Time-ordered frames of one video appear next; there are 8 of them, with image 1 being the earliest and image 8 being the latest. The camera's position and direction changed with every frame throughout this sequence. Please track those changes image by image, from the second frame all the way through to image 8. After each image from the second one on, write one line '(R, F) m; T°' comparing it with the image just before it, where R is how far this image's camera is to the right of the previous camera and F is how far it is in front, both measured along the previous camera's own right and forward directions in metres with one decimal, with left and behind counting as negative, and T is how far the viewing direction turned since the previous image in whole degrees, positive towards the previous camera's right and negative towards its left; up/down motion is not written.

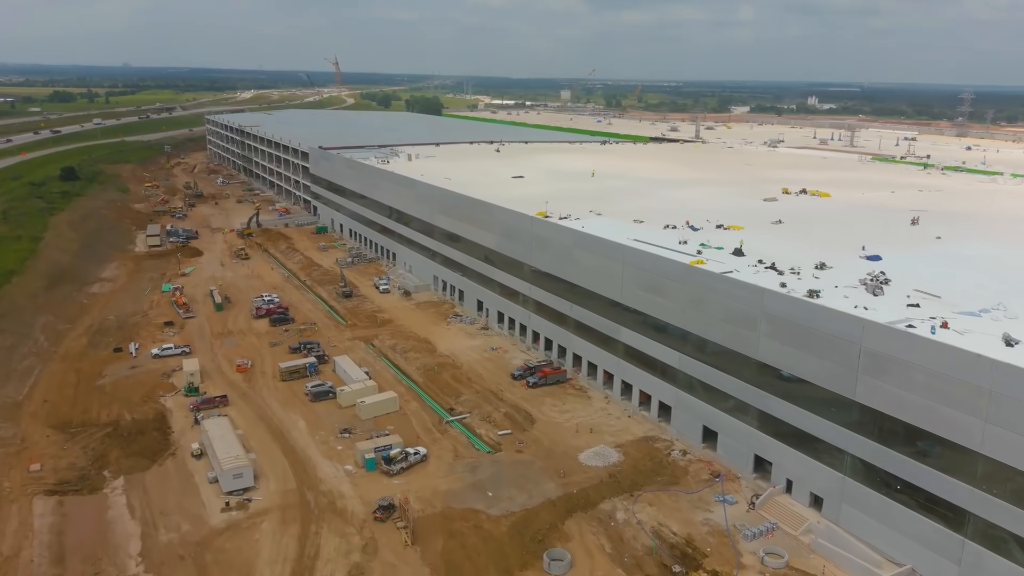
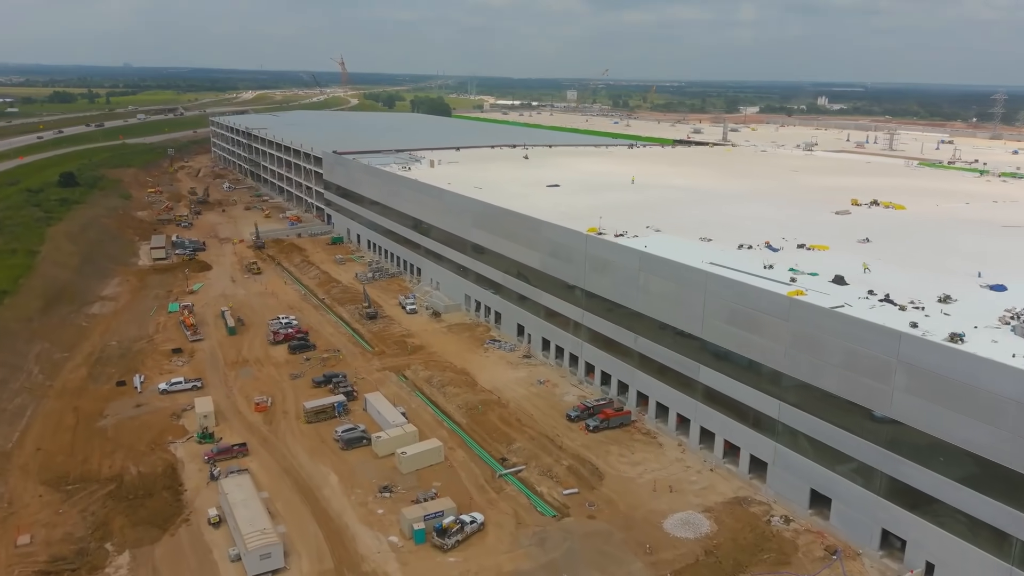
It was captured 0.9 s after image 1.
(-1.3, +2.2) m; 0°
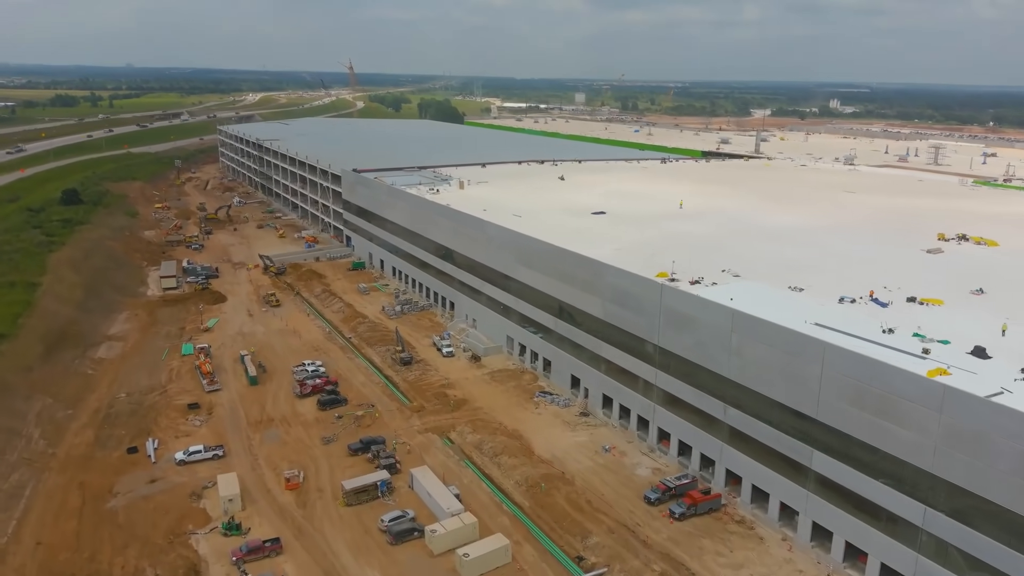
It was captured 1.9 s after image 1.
(-1.4, +2.2) m; 0°
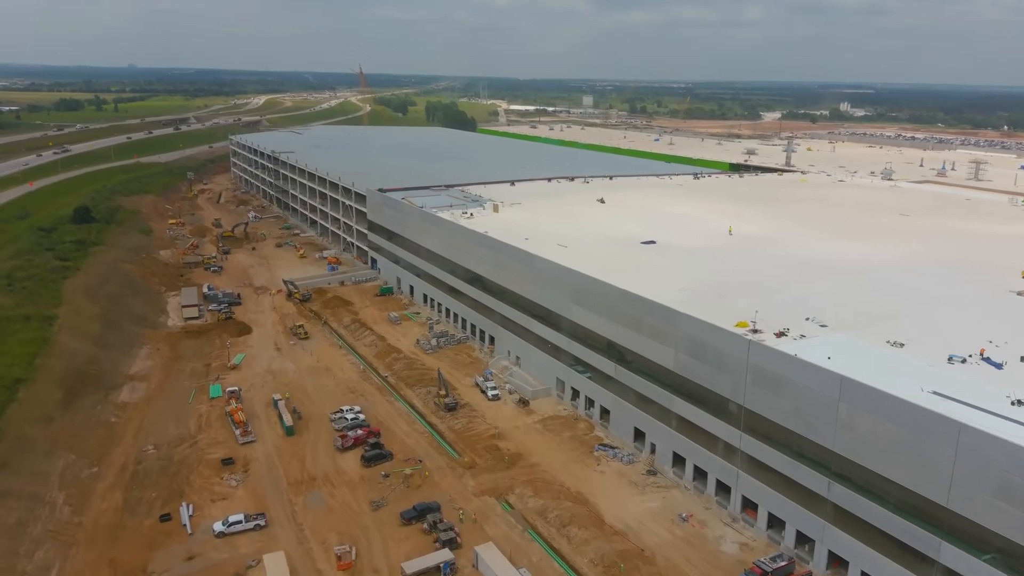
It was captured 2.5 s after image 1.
(-1.4, +1.4) m; 0°
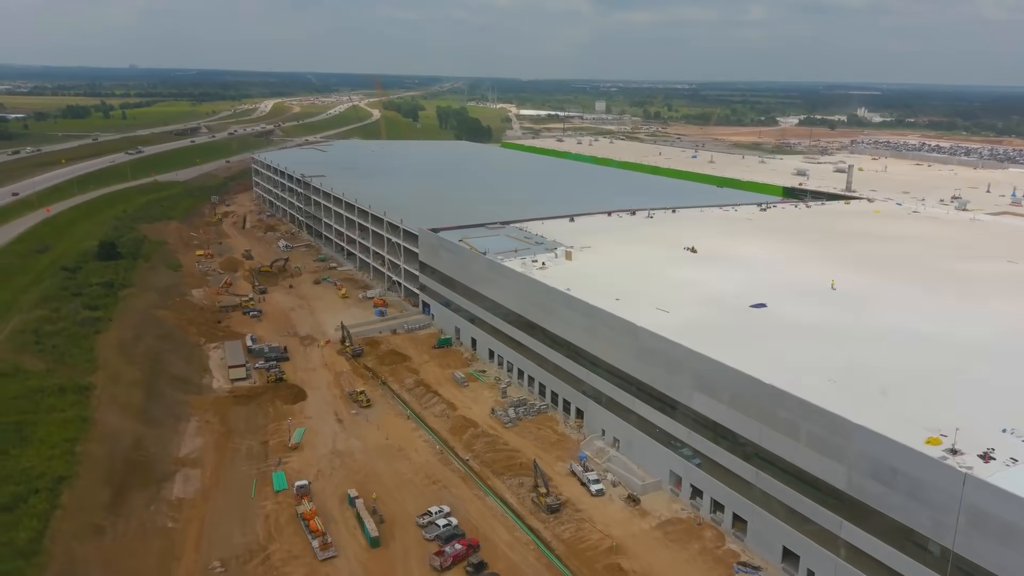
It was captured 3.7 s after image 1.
(-2.7, +2.5) m; 0°
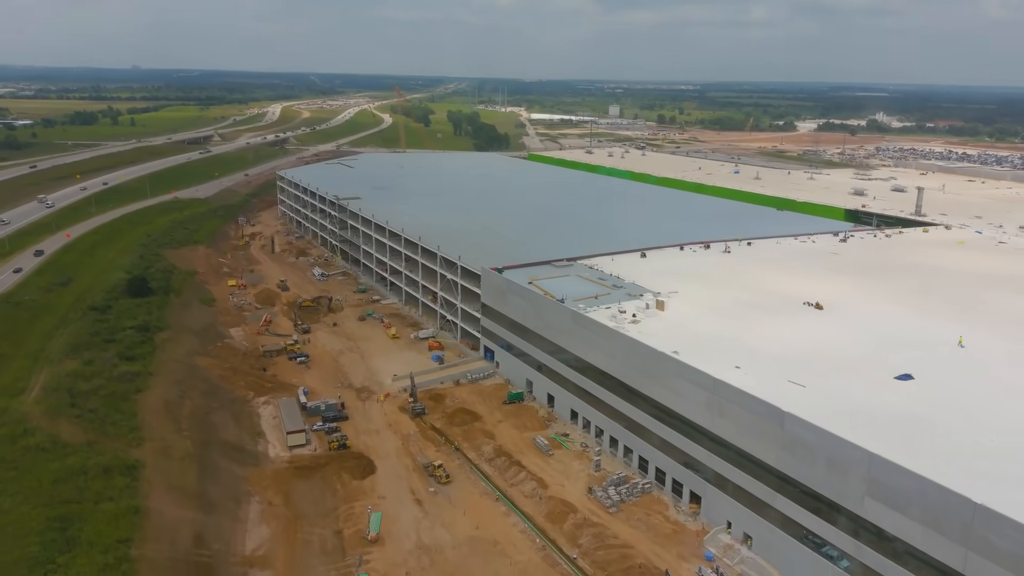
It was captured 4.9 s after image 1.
(-2.8, +2.6) m; 0°
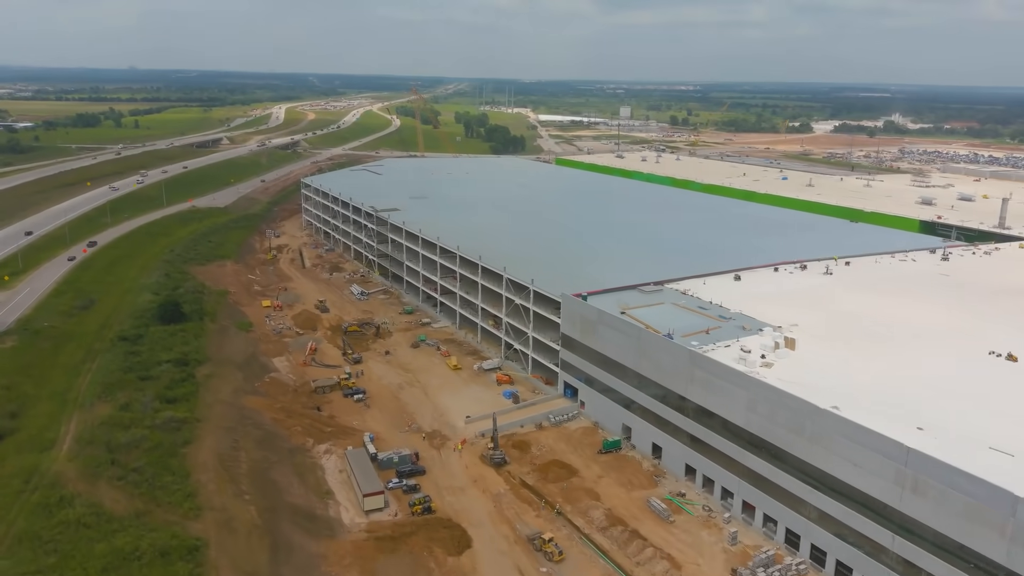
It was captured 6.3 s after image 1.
(-3.2, +3.1) m; 0°
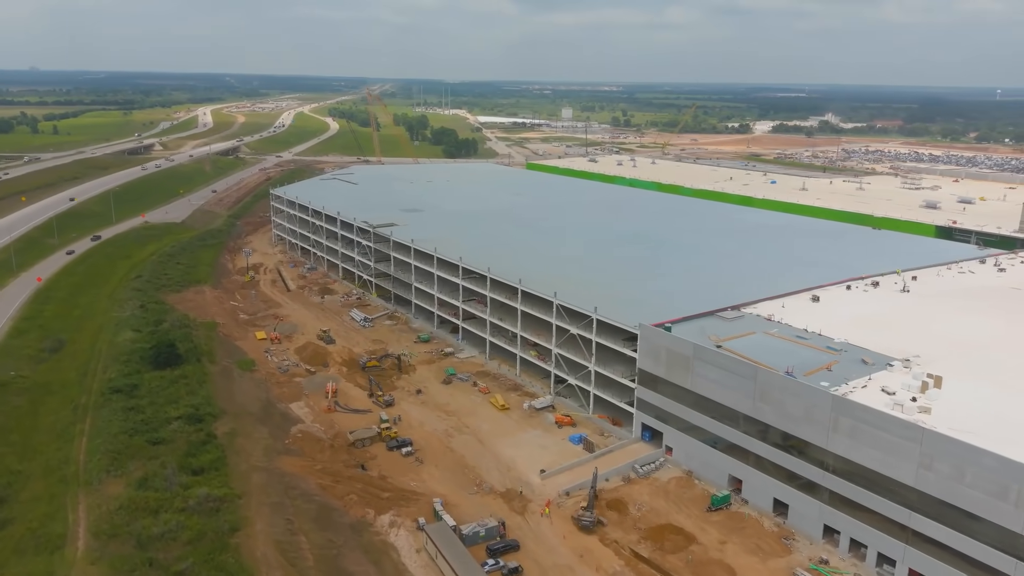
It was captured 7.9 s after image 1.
(-4.5, +3.3) m; +5°
